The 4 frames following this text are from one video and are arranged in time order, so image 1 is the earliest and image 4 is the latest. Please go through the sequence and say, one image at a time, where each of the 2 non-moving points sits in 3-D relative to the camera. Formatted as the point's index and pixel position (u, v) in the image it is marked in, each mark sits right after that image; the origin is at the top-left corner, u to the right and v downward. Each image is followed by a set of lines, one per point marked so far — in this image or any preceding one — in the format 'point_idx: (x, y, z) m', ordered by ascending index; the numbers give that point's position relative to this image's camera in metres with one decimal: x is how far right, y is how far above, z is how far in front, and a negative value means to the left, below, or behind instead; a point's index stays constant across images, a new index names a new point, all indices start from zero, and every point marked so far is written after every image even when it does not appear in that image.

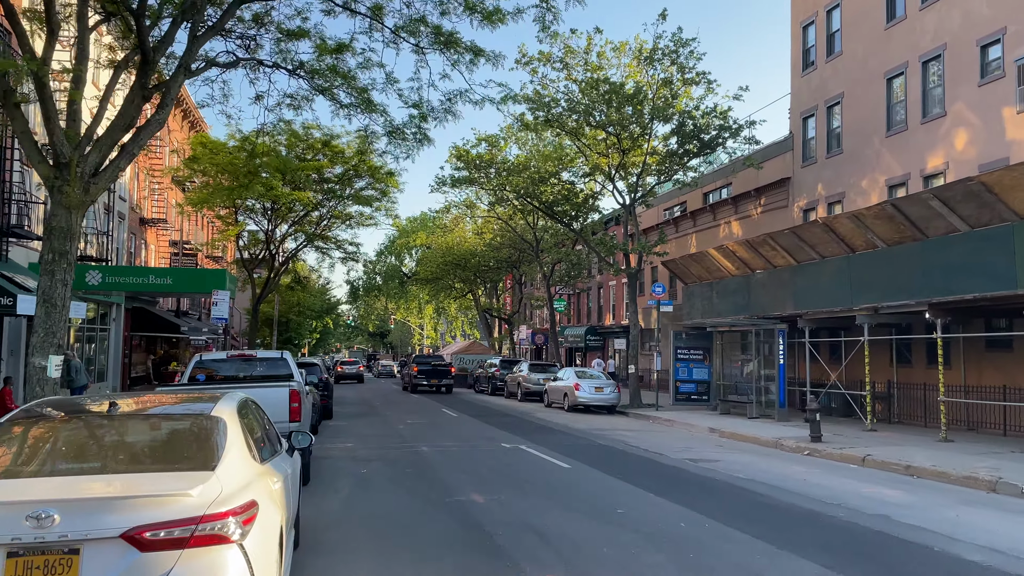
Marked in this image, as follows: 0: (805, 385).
0: (+7.4, -2.4, +19.9) m
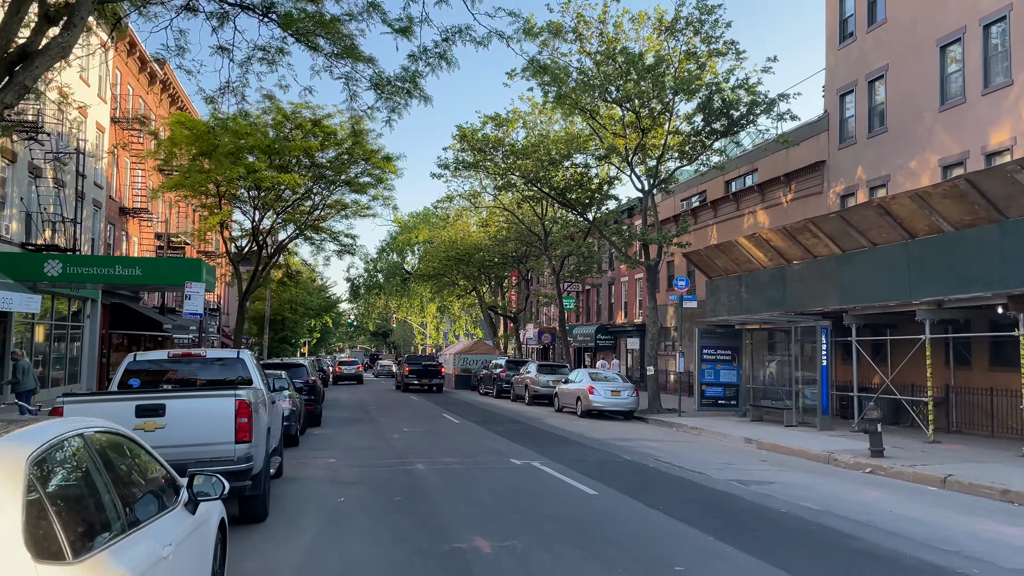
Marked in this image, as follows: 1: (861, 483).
0: (+7.6, -2.3, +17.6) m
1: (+5.0, -2.8, +11.3) m
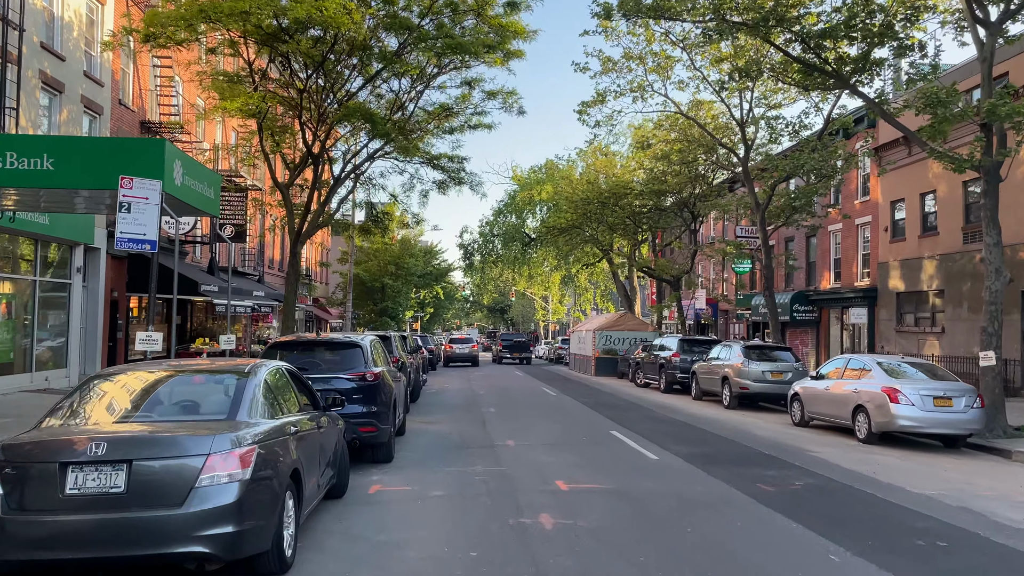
0: (+10.3, -1.1, +6.6) m
1: (+6.9, -1.8, +0.7) m
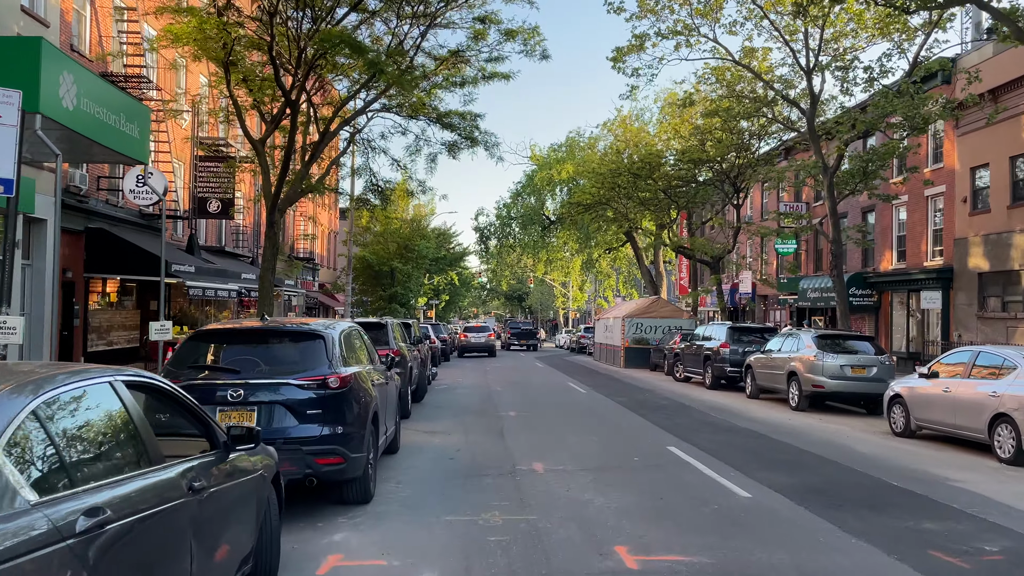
0: (+10.5, -0.8, +3.3) m
1: (+6.9, -1.6, -2.5) m
